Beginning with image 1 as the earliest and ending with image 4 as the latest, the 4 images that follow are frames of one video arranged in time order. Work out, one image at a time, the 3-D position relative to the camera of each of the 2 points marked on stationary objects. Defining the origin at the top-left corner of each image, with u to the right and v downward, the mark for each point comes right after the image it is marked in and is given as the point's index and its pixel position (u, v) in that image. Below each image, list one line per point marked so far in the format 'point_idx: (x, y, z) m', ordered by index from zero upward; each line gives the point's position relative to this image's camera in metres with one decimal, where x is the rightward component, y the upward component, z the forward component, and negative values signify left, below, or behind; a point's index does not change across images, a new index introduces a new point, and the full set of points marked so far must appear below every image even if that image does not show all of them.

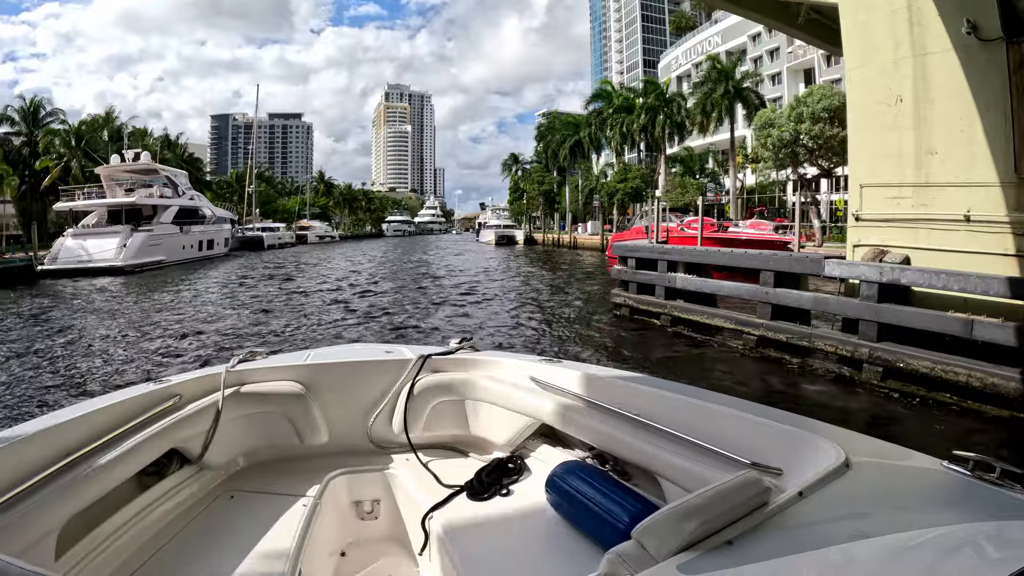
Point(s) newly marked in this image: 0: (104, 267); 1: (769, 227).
0: (-8.2, +0.5, +19.9) m
1: (+3.8, +0.9, +14.5) m
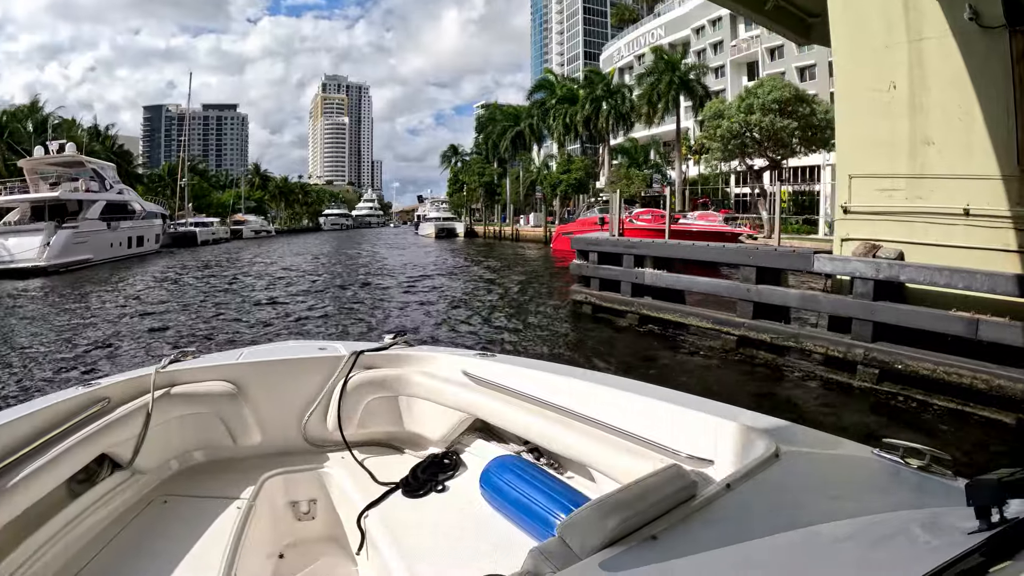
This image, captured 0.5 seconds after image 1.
0: (-9.3, +0.5, +19.1) m
1: (+3.0, +1.0, +14.5) m
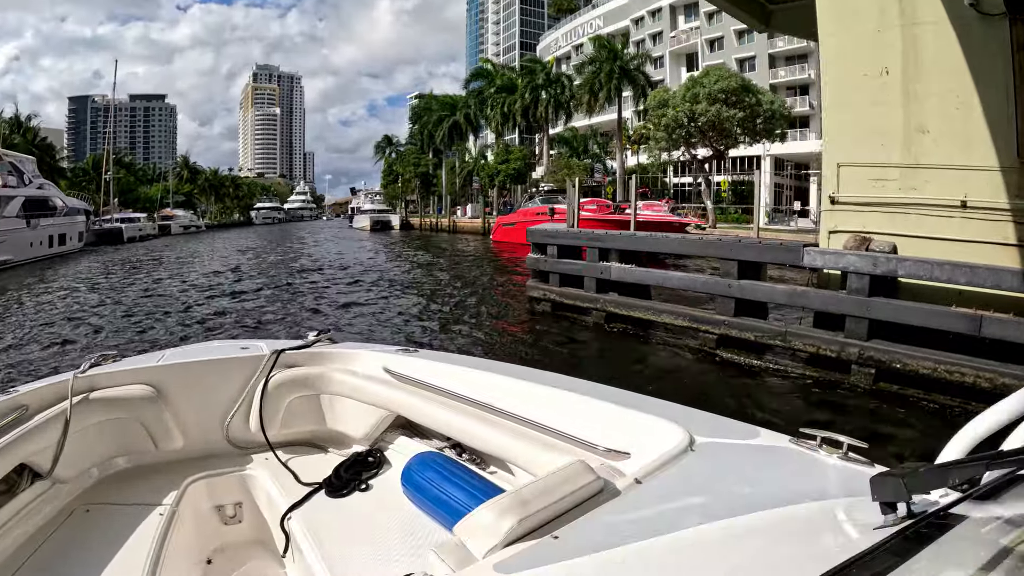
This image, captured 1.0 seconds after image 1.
0: (-10.5, +0.5, +18.3) m
1: (+2.1, +1.2, +14.5) m
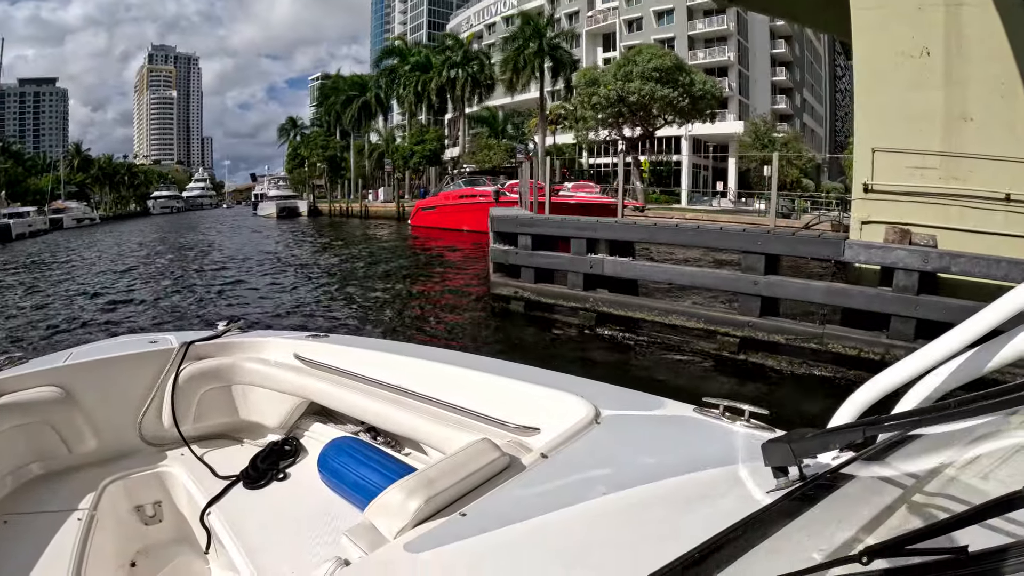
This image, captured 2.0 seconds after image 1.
0: (-11.9, +0.4, +16.9) m
1: (+1.0, +1.4, +14.3) m
